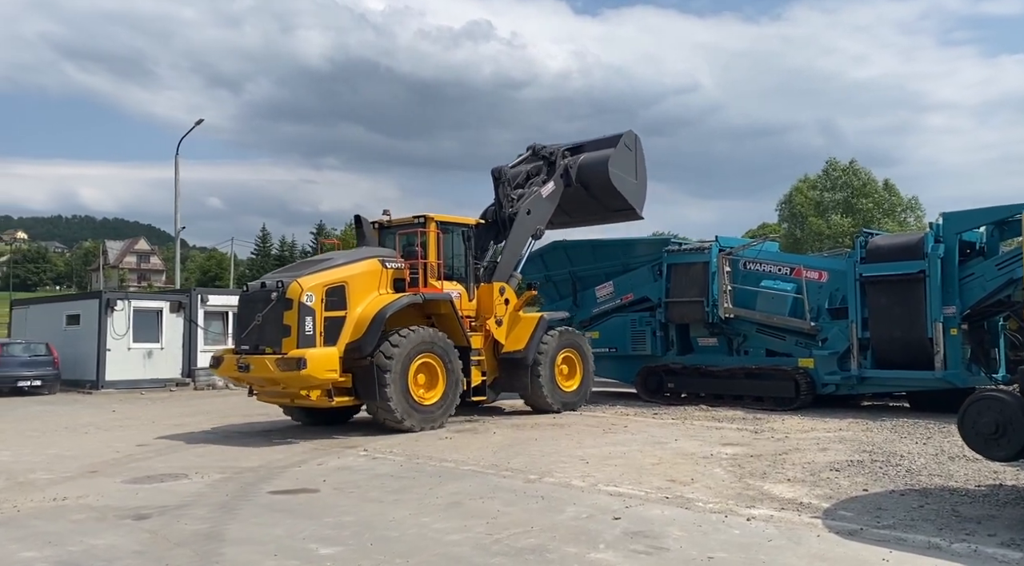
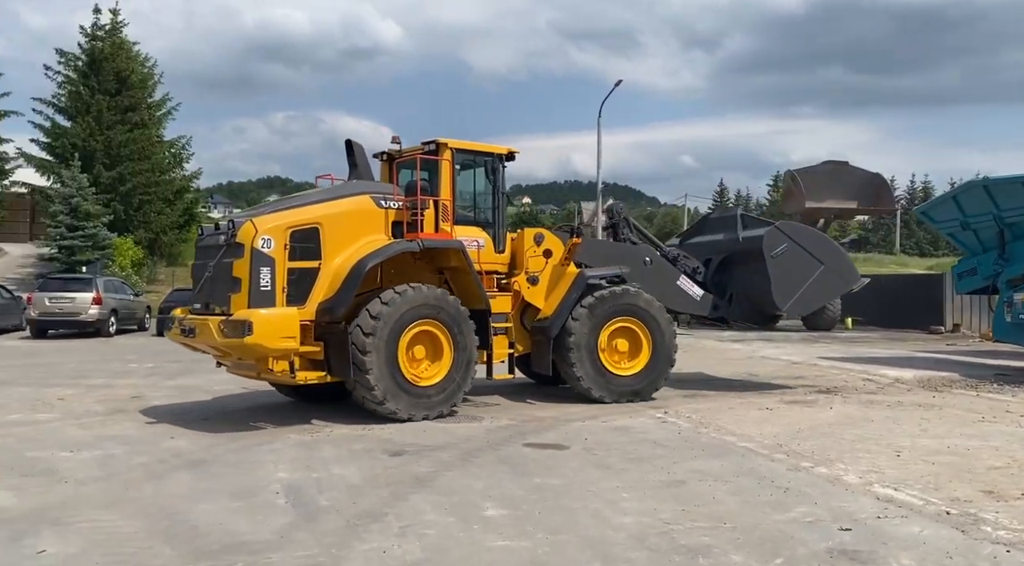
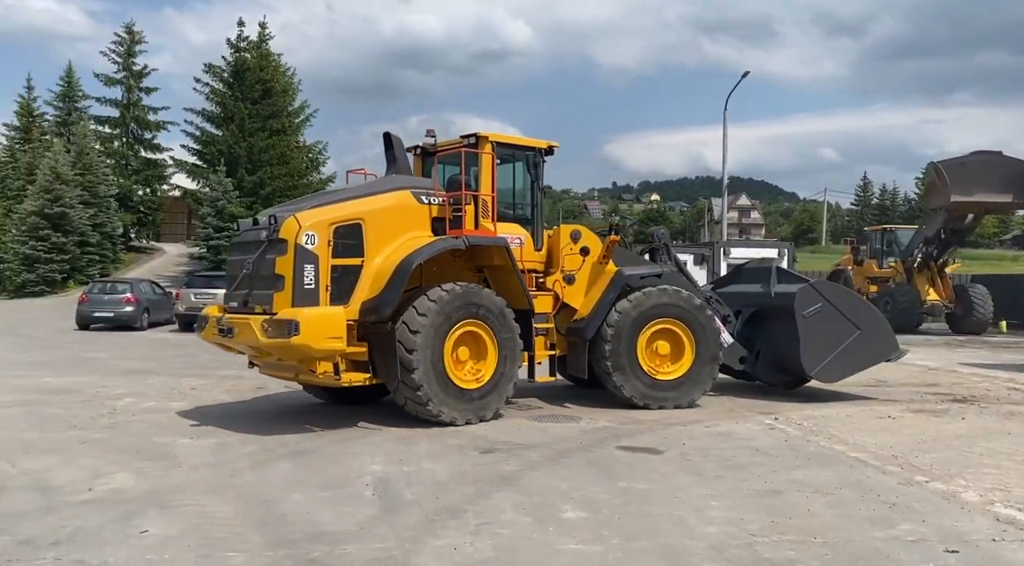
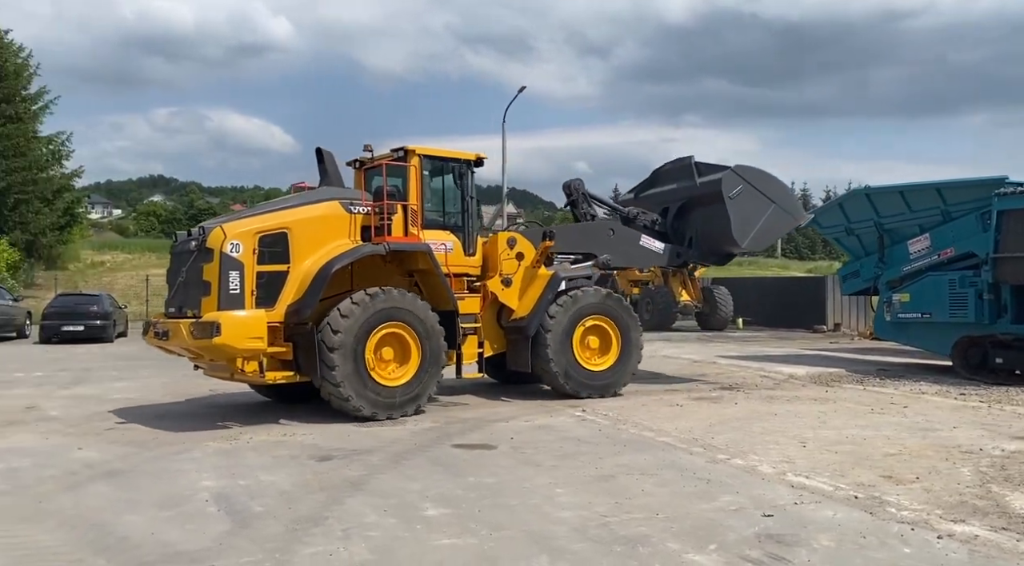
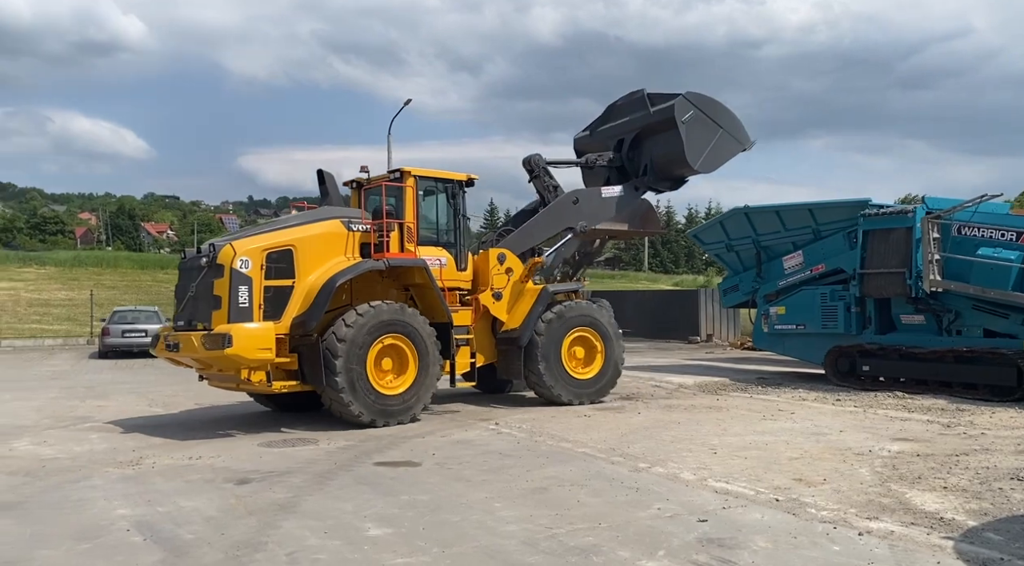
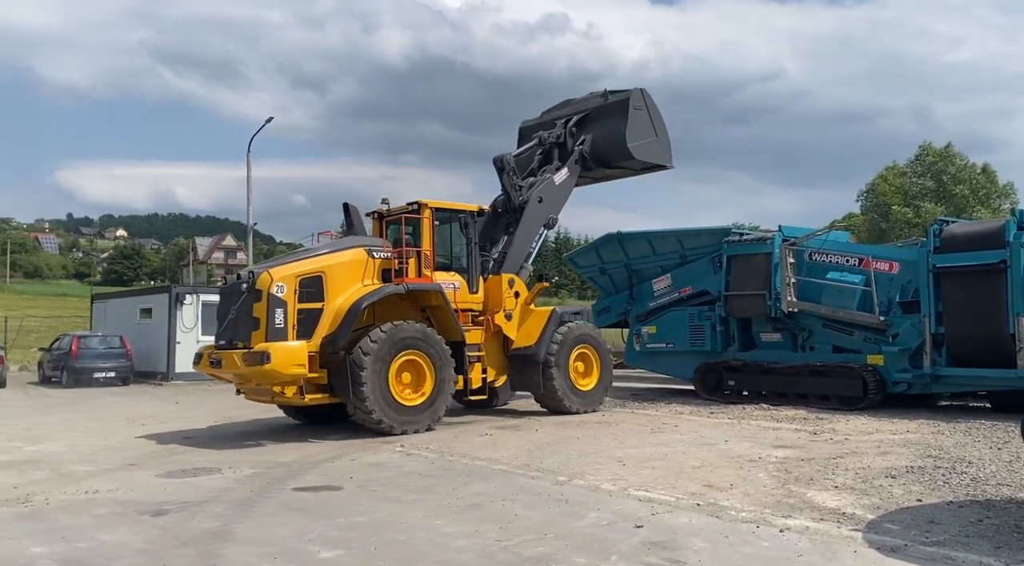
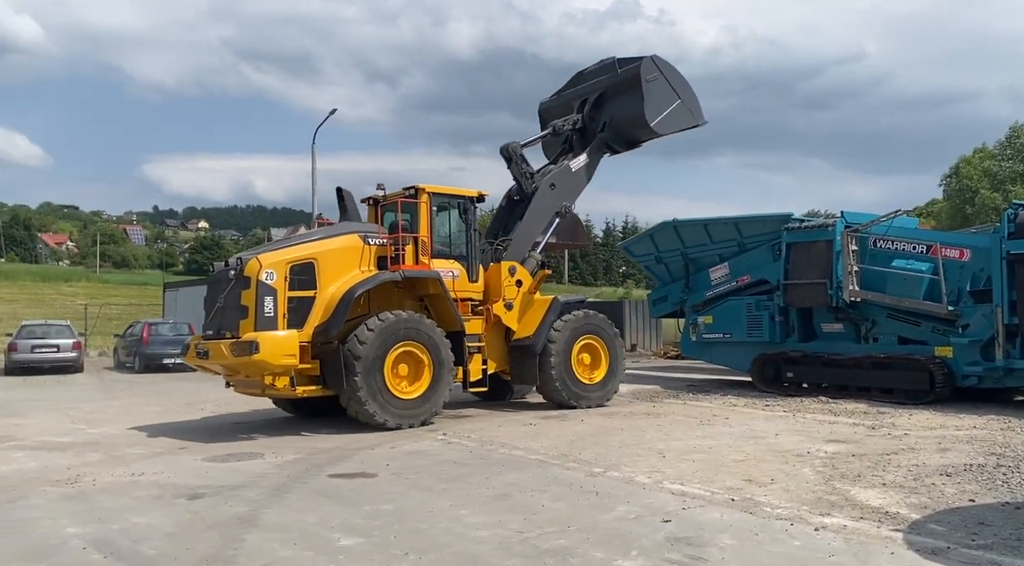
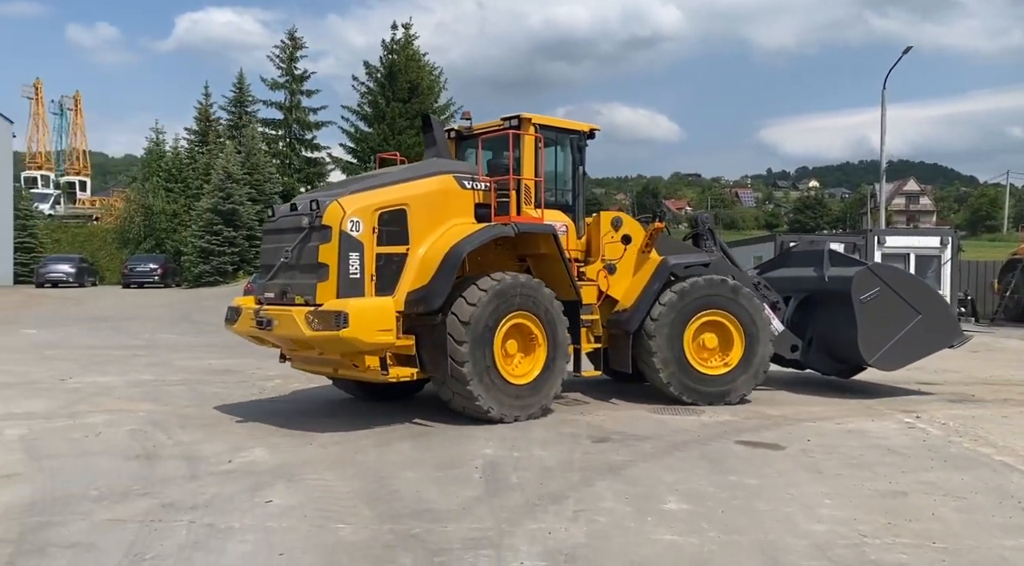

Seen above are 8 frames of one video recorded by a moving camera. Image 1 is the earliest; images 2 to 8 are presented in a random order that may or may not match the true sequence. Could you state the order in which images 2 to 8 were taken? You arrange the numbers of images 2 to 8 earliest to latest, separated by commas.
6, 7, 5, 4, 2, 3, 8
